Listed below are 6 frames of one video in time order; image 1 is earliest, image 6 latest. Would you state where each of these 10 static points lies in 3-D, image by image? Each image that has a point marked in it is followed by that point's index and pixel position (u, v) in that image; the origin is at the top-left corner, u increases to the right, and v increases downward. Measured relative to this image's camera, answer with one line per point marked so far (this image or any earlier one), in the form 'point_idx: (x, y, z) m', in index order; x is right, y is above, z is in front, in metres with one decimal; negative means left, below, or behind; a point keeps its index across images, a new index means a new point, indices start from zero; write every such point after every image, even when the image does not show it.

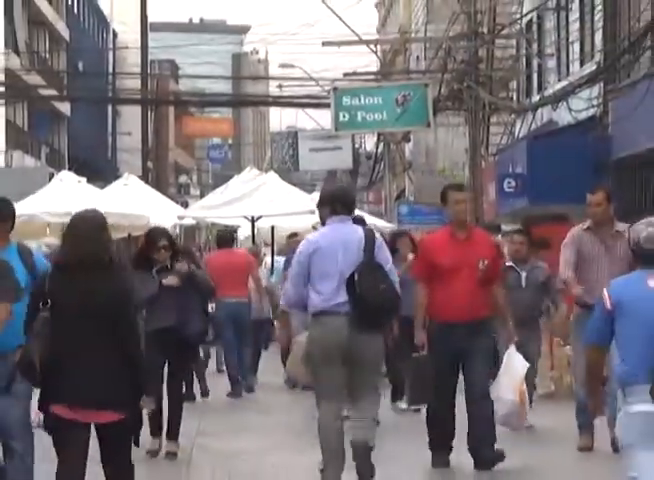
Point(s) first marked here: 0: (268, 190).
0: (-0.7, +0.7, +18.9) m
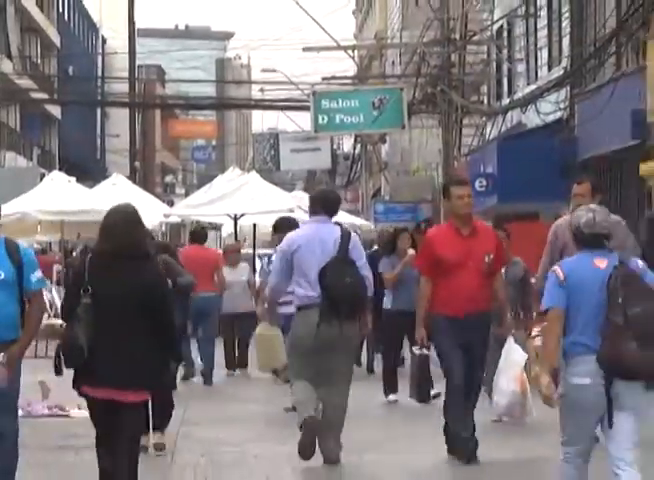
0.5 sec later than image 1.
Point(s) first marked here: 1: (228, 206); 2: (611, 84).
0: (-1.1, +0.7, +19.6) m
1: (-1.3, +0.5, +19.3) m
2: (+3.8, +2.1, +17.9) m
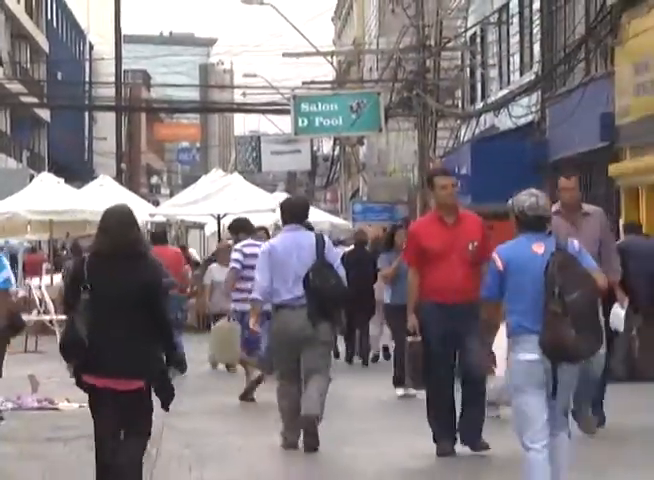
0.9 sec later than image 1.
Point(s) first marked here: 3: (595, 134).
0: (-1.3, +0.7, +20.1) m
1: (-1.6, +0.5, +19.8) m
2: (+3.6, +2.1, +18.6) m
3: (+3.5, +1.4, +18.2) m
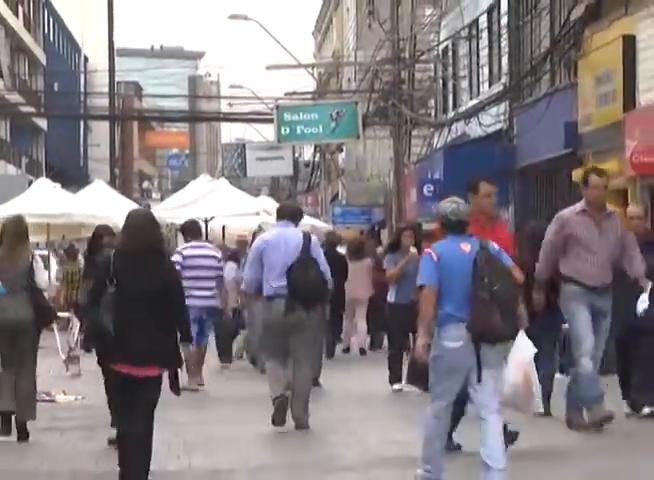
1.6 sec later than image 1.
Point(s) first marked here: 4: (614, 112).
0: (-1.6, +0.7, +21.1) m
1: (-1.9, +0.4, +20.8) m
2: (+3.3, +2.1, +19.6) m
3: (+3.2, +1.4, +19.3) m
4: (+3.6, +1.6, +17.5) m
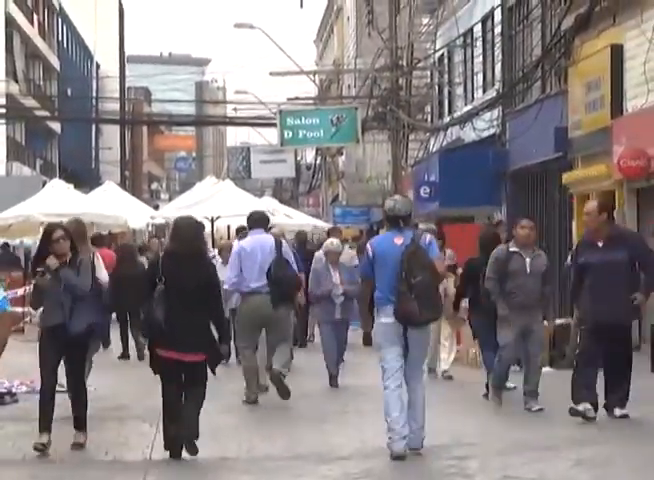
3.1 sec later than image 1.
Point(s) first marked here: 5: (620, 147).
0: (-1.6, +0.7, +21.9) m
1: (-1.9, +0.5, +21.6) m
2: (+3.3, +2.1, +20.4) m
3: (+3.2, +1.4, +20.1) m
4: (+3.6, +1.6, +18.2) m
5: (+3.6, +1.2, +17.2) m
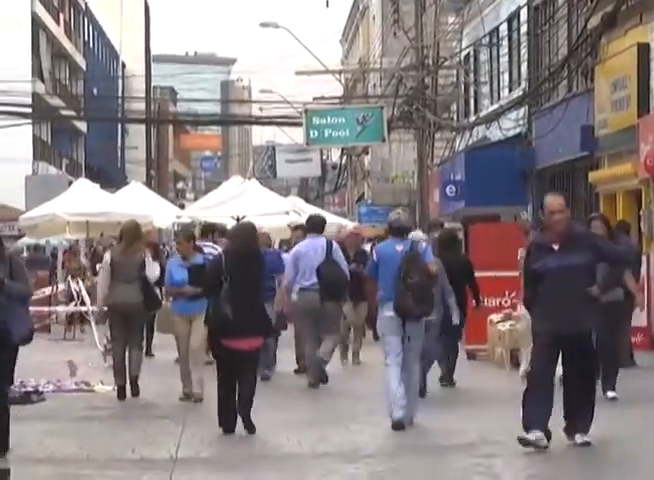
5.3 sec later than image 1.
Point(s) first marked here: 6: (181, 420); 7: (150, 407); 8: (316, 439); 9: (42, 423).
0: (-1.3, +0.7, +21.9) m
1: (-1.5, +0.5, +21.6) m
2: (+3.6, +2.1, +20.3) m
3: (+3.6, +1.4, +20.0) m
4: (+3.9, +1.6, +18.2) m
5: (+3.9, +1.2, +17.1) m
6: (-1.3, -1.7, +12.8) m
7: (-1.7, -1.7, +13.8) m
8: (-0.1, -1.7, +11.5) m
9: (-2.6, -1.7, +12.7) m
